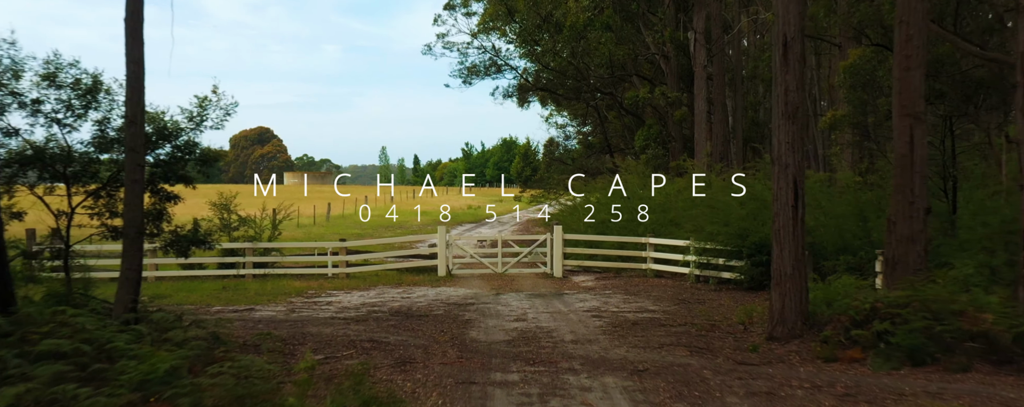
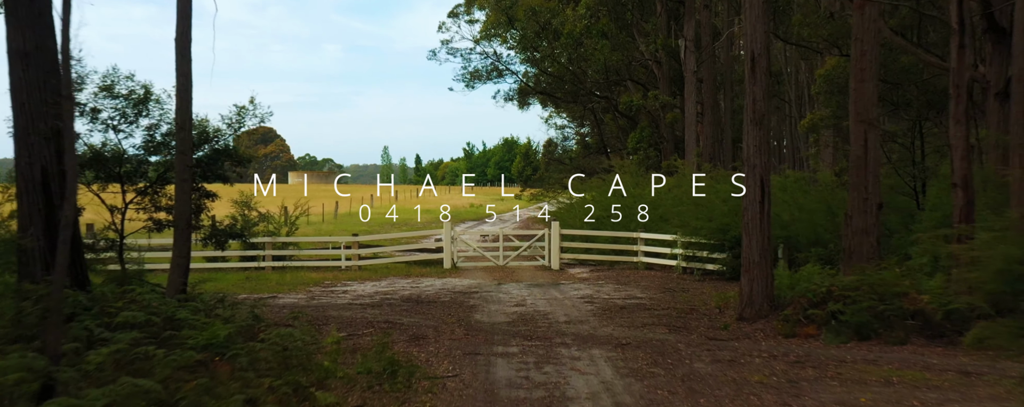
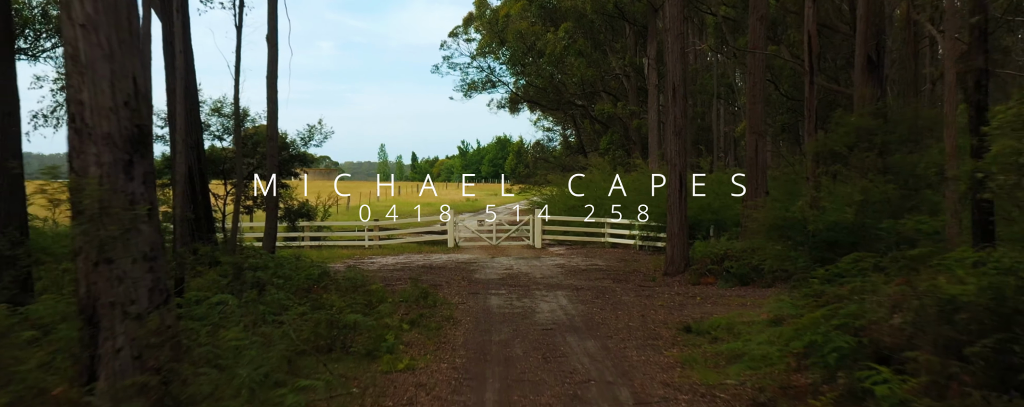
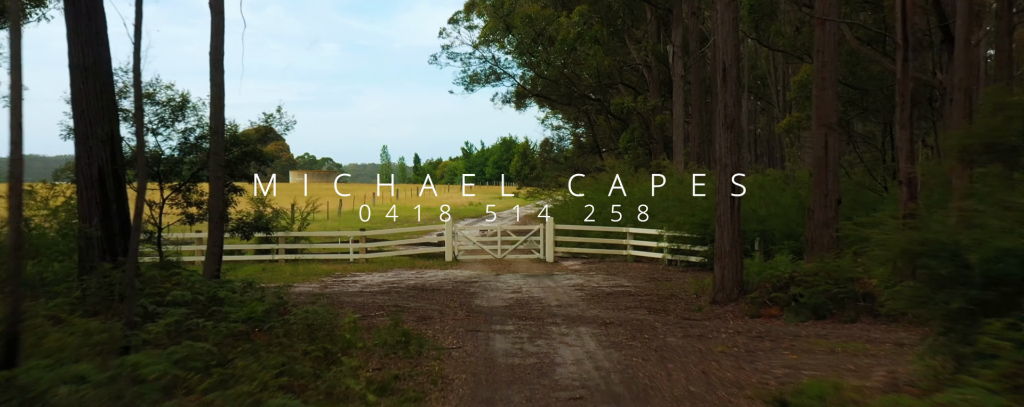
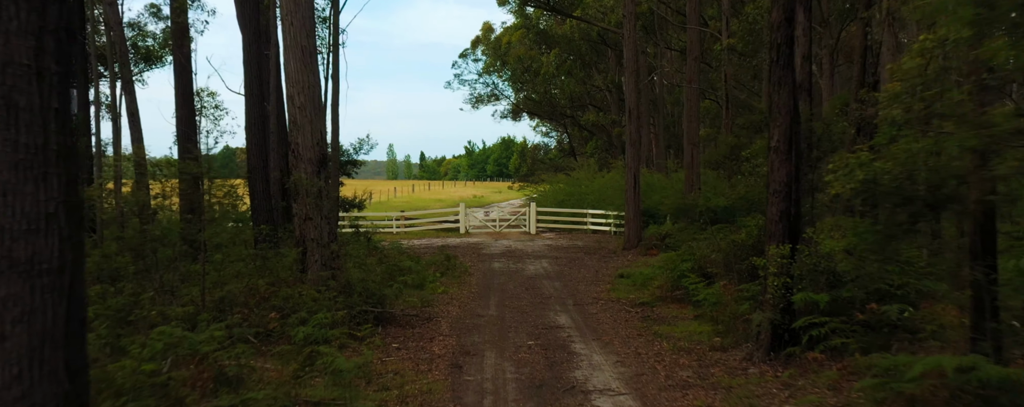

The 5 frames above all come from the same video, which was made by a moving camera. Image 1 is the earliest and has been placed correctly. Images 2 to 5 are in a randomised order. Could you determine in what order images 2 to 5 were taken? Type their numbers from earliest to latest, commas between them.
2, 4, 3, 5
